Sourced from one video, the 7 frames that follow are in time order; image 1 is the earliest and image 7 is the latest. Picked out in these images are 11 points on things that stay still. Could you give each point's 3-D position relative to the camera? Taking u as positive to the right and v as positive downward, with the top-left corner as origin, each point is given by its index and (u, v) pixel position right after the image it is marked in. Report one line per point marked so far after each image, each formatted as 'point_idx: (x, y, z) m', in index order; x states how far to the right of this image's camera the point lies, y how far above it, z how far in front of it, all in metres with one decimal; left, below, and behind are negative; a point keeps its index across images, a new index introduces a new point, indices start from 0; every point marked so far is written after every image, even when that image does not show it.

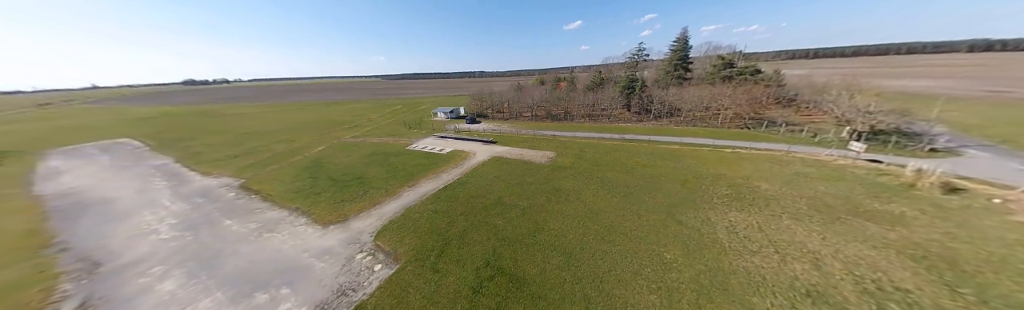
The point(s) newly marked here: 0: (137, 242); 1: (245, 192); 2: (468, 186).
0: (-22.2, -5.3, +12.5) m
1: (-23.6, -3.3, +18.7) m
2: (-3.7, -2.6, +18.3) m
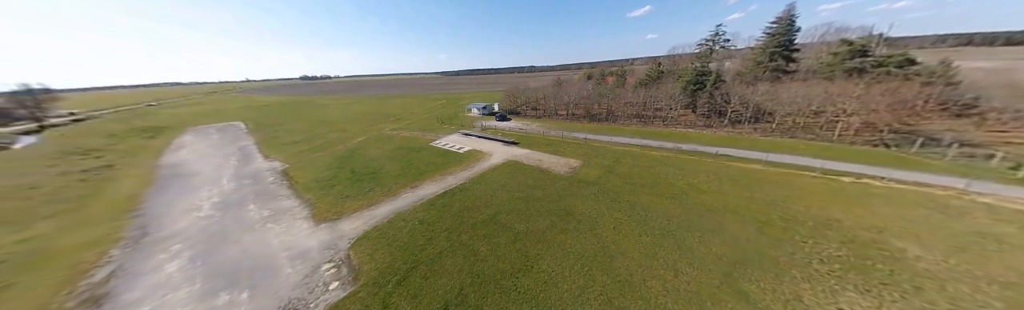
0: (-22.8, -4.4, +14.7) m
1: (-22.6, -2.2, +20.9) m
2: (-3.3, -3.0, +16.5) m
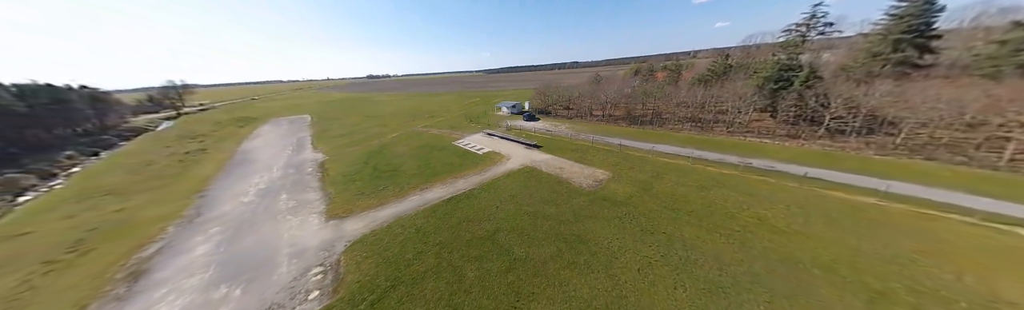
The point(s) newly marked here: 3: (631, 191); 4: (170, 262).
0: (-22.2, -3.7, +16.7) m
1: (-20.8, -1.5, +22.8) m
2: (-2.6, -3.4, +15.2) m
3: (+8.8, -2.6, +15.8) m
4: (-17.1, -5.5, +11.0) m
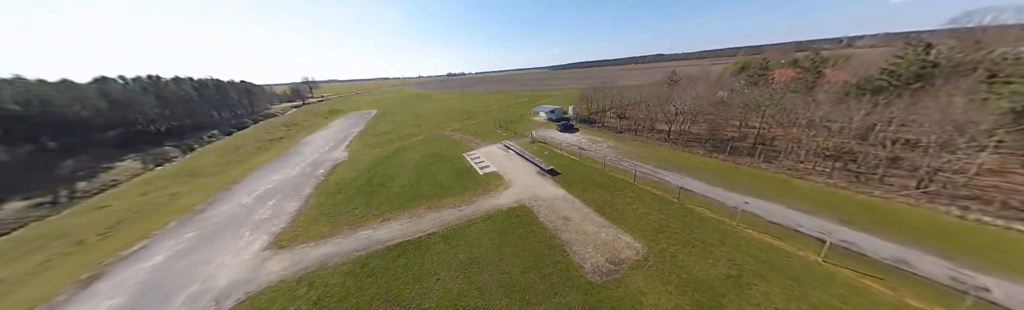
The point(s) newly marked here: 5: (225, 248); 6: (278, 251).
0: (-23.2, -3.8, +17.8) m
1: (-20.0, -1.7, +23.2) m
2: (-4.8, -5.5, +11.0) m
3: (+6.3, -5.9, +8.4) m
4: (-20.0, -6.1, +11.0) m
5: (-16.9, -5.6, +12.6) m
6: (-13.3, -5.5, +12.2) m
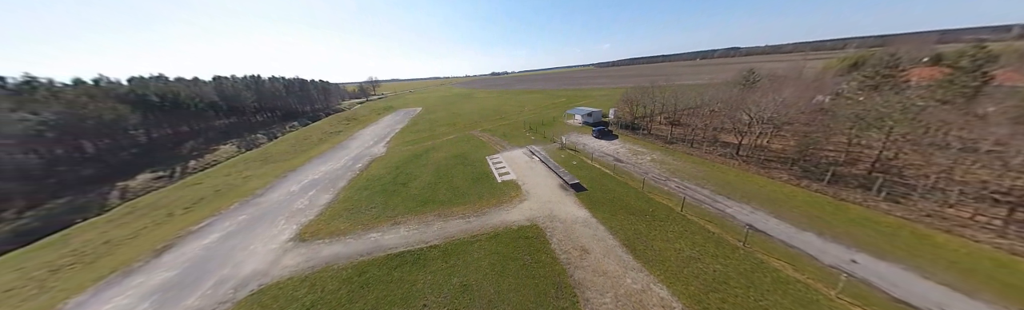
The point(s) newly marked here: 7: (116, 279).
0: (-21.5, -3.1, +20.2) m
1: (-17.3, -1.2, +25.0) m
2: (-4.9, -6.0, +10.3) m
3: (+5.6, -7.1, +5.8) m
4: (-19.8, -5.6, +13.0) m
5: (-16.4, -5.3, +14.1) m
6: (-12.9, -5.4, +13.0) m
7: (-19.7, -6.3, +10.6) m
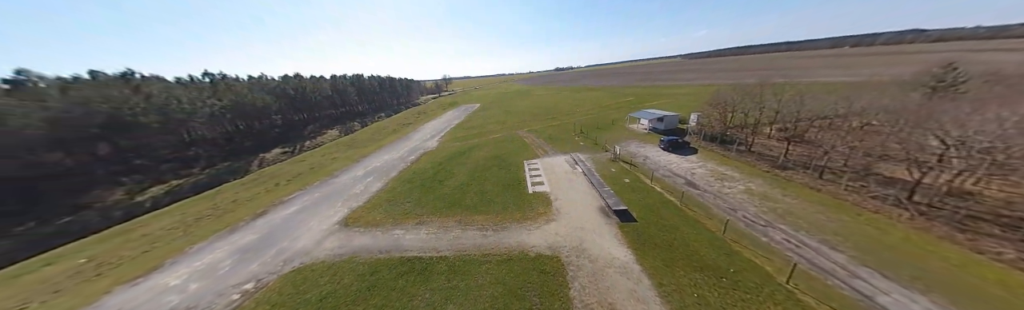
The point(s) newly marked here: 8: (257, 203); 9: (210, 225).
0: (-17.8, -1.9, +23.8) m
1: (-12.3, -0.4, +27.2) m
2: (-4.7, -6.3, +9.9) m
3: (+4.1, -8.4, +2.8) m
4: (-18.2, -4.6, +16.5) m
5: (-14.7, -4.6, +16.5) m
6: (-11.6, -5.0, +14.5) m
7: (-18.8, -5.3, +14.1) m
8: (-21.4, -4.2, +17.8) m
9: (-21.2, -4.9, +15.0) m
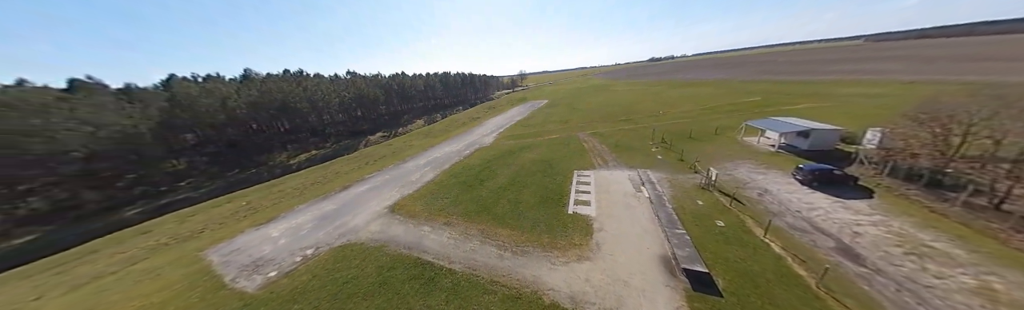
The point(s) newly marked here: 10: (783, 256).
0: (-11.8, -0.6, +26.7) m
1: (-5.4, +0.3, +28.1) m
2: (-4.5, -6.5, +9.5) m
3: (+1.1, -9.5, 0.0) m
4: (-14.9, -3.3, +20.1) m
5: (-11.5, -3.6, +18.9) m
6: (-9.4, -4.5, +16.1) m
7: (-16.3, -3.9, +18.0) m
8: (-17.5, -2.5, +22.3) m
9: (-18.2, -3.3, +19.7) m
10: (+12.7, -4.6, +9.7) m
